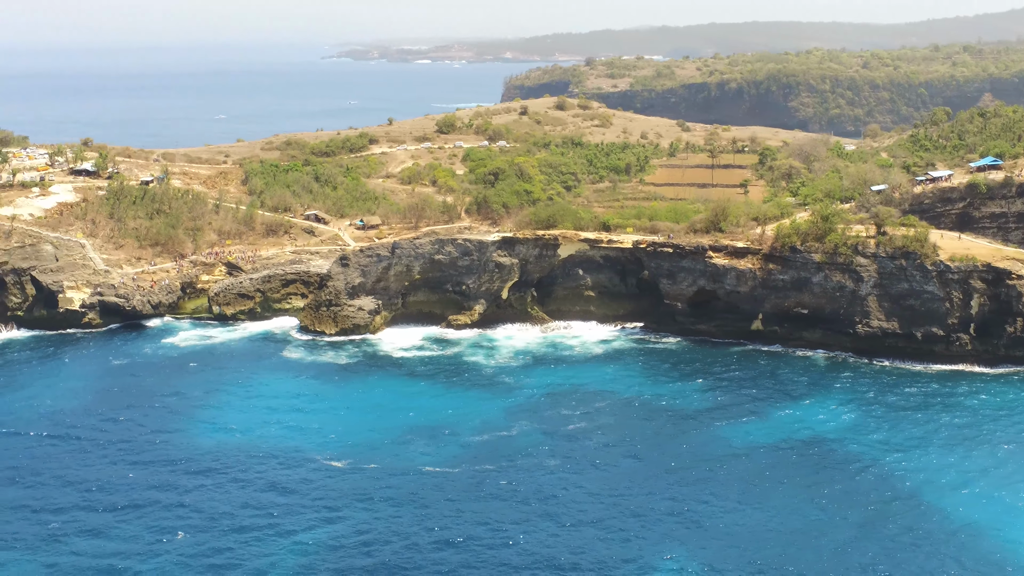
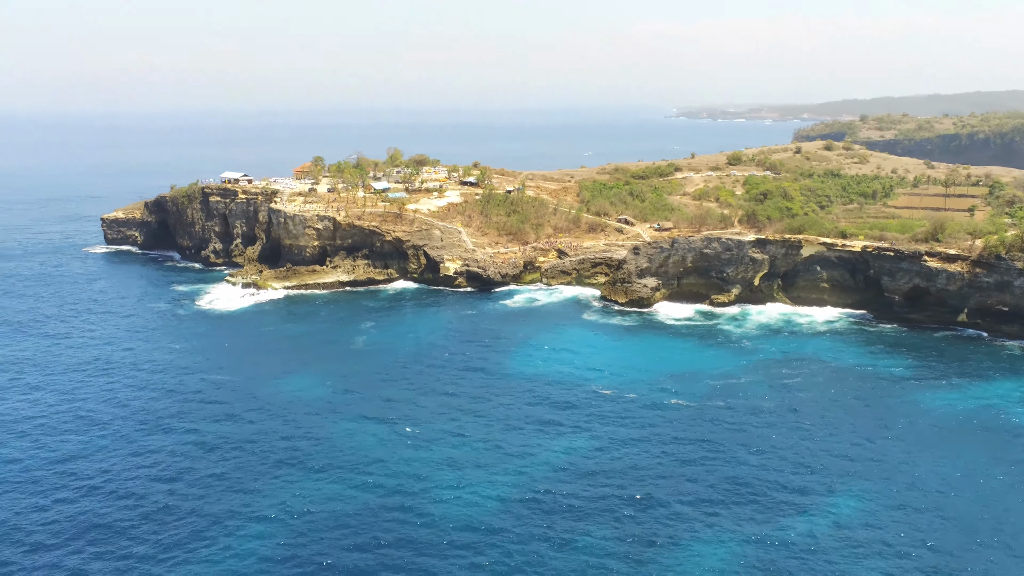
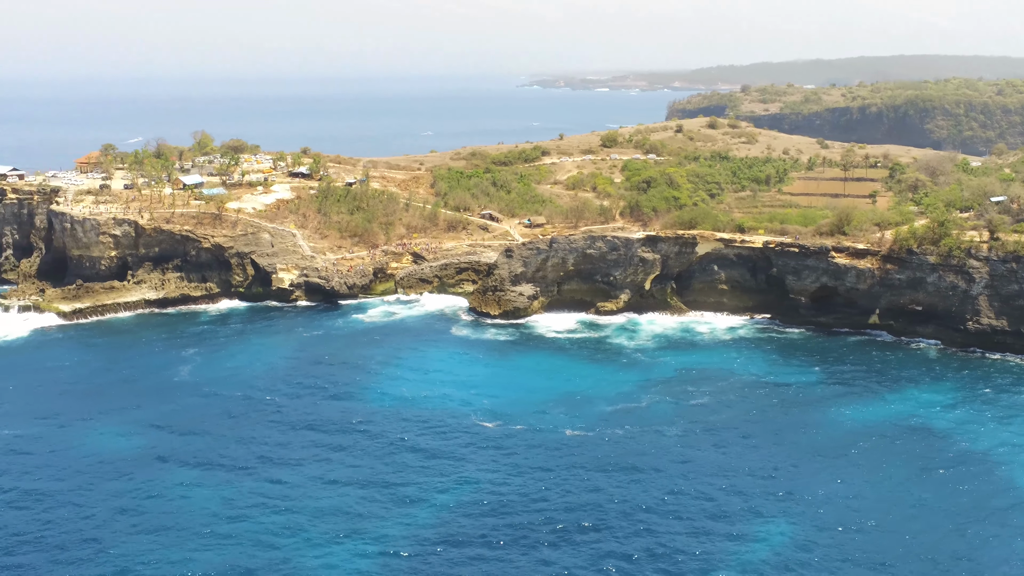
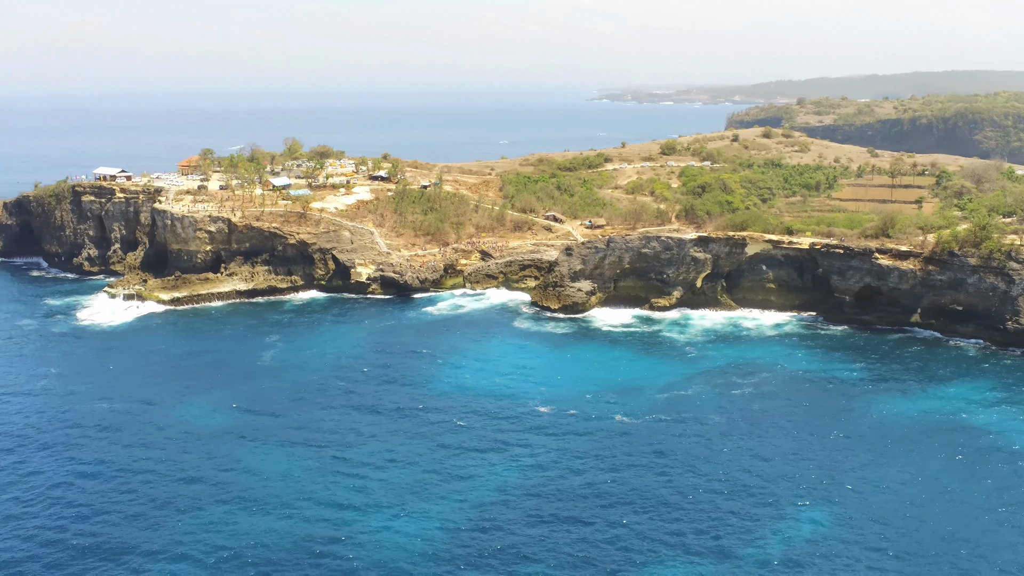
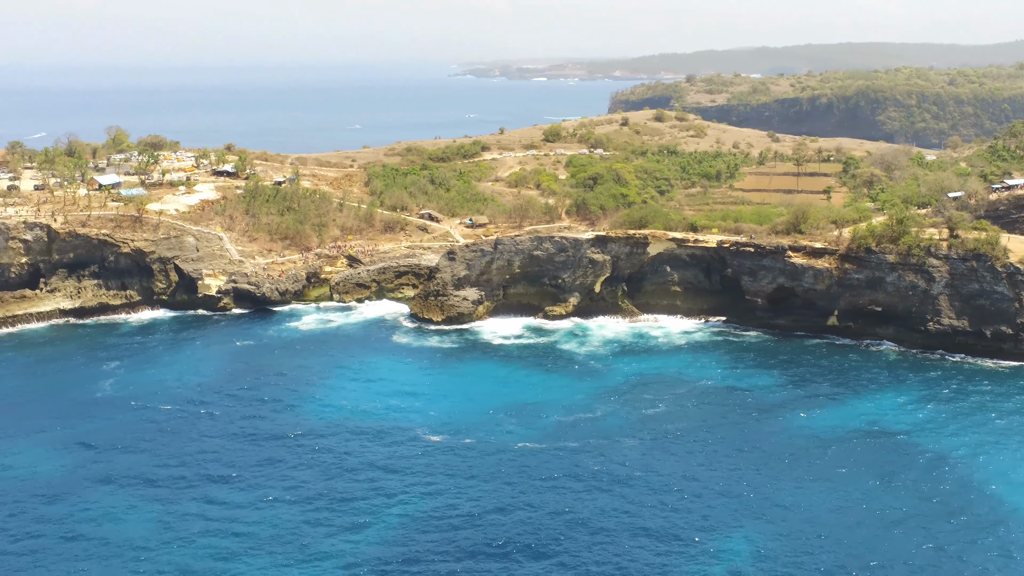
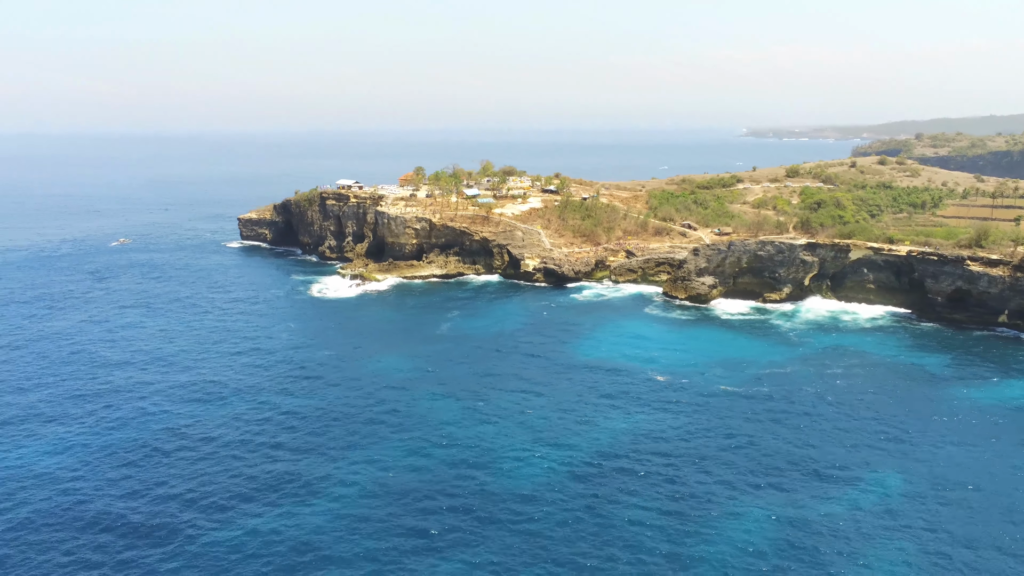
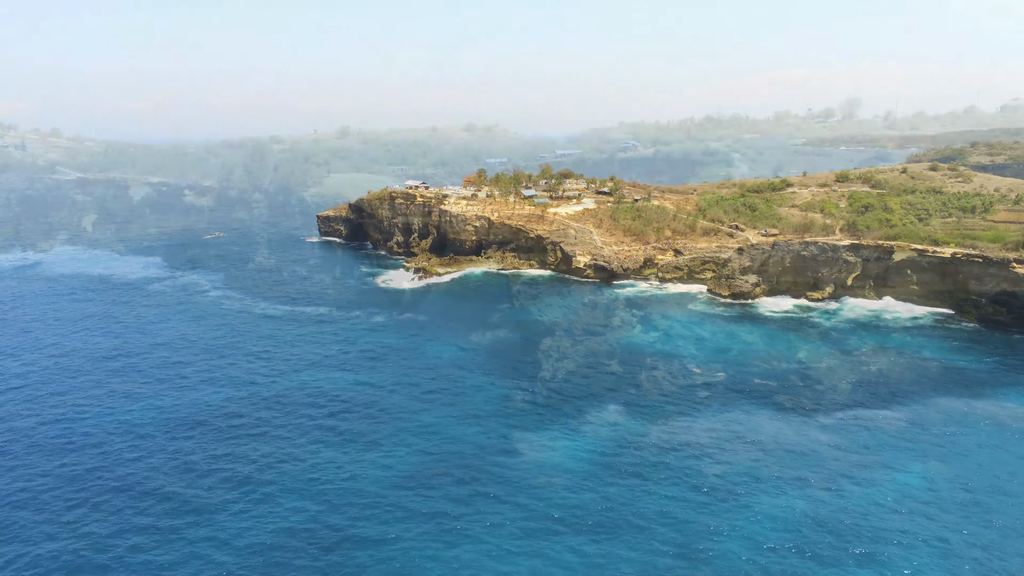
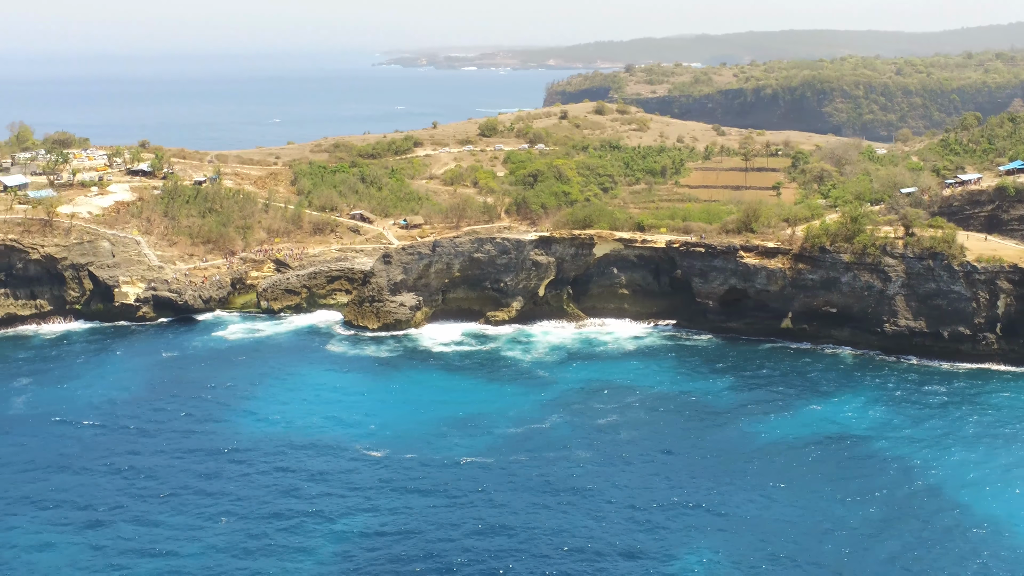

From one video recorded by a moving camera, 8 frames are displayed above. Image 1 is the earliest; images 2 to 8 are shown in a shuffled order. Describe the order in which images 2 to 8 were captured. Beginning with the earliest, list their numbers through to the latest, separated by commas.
8, 5, 3, 4, 2, 6, 7
